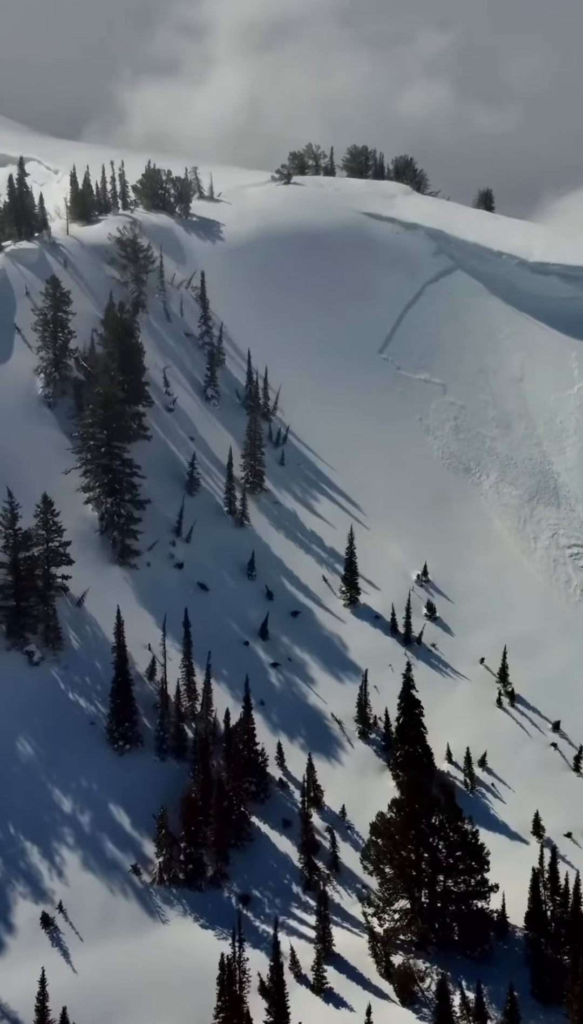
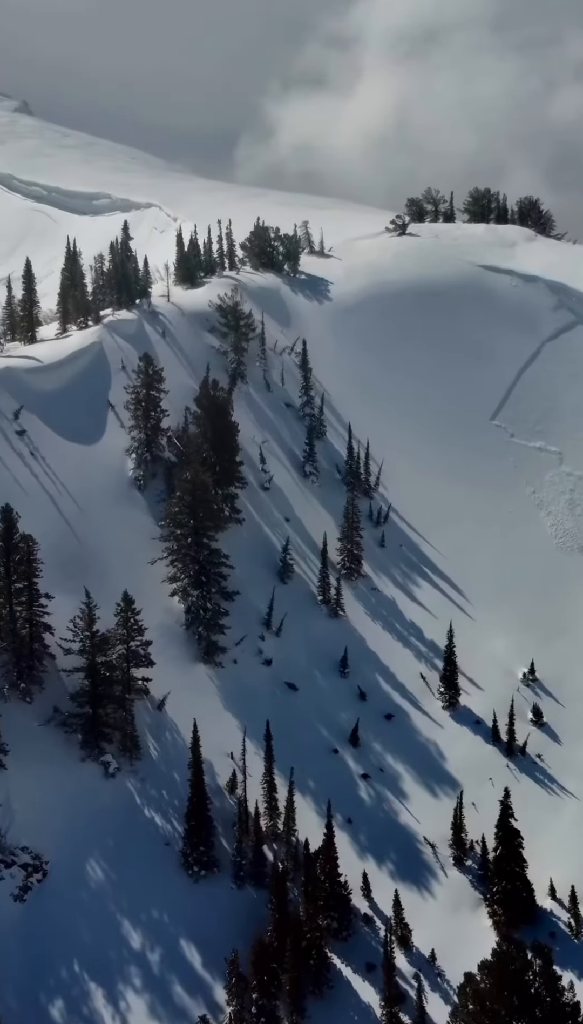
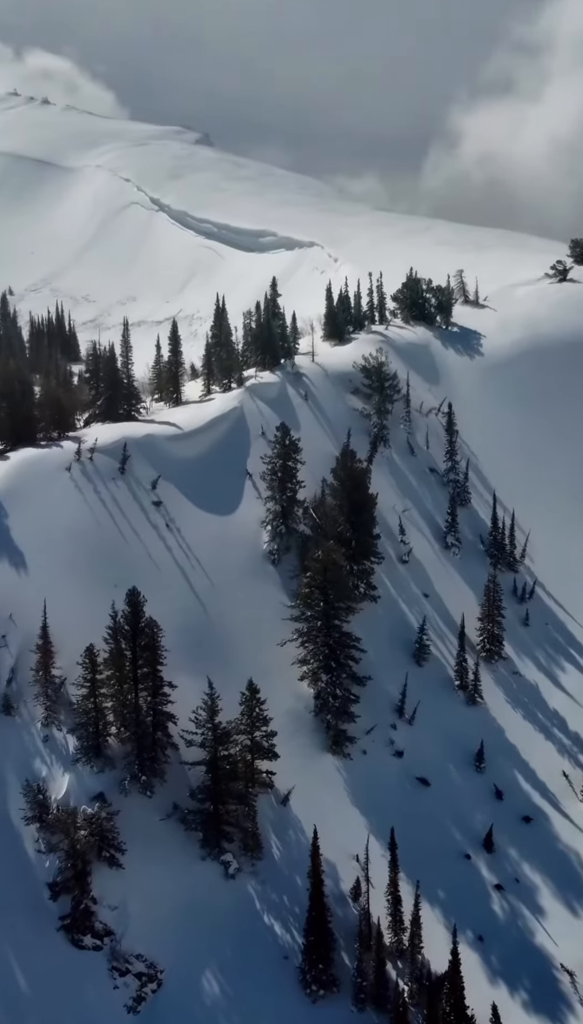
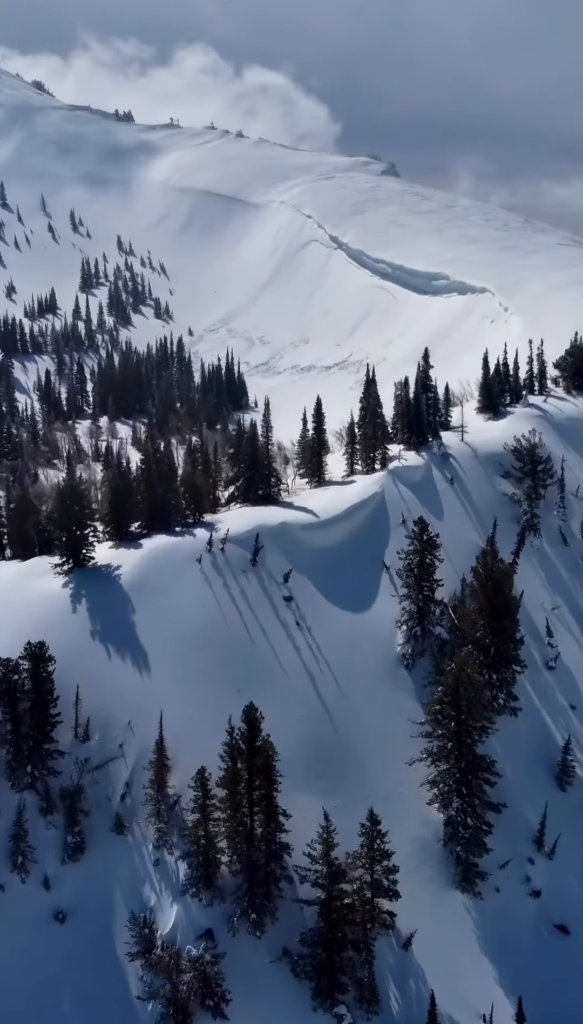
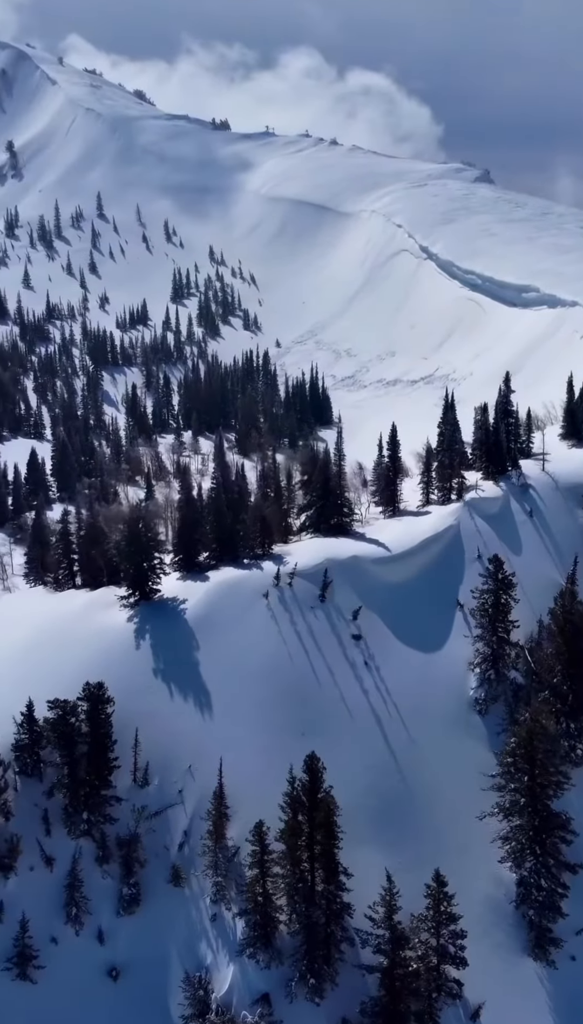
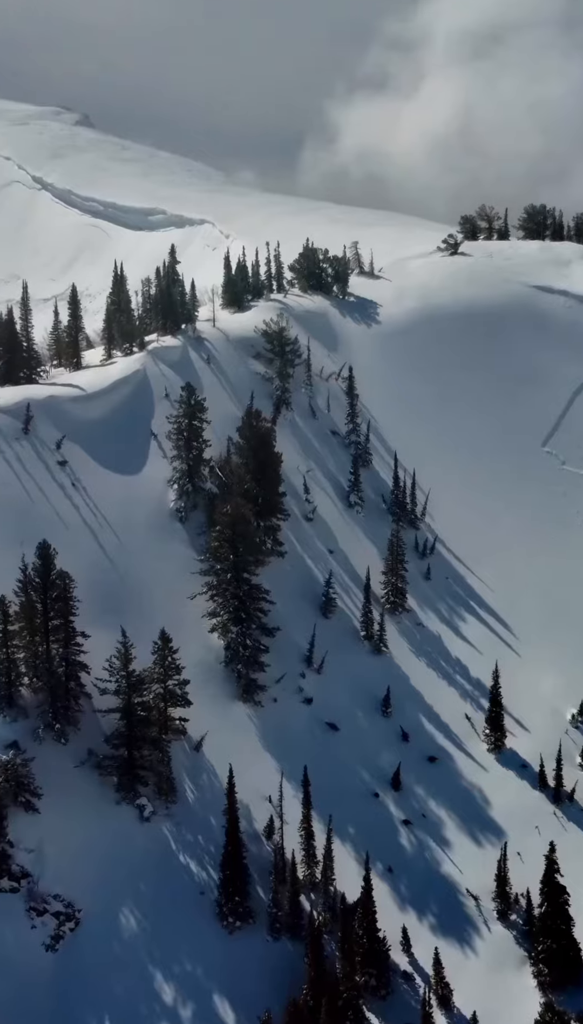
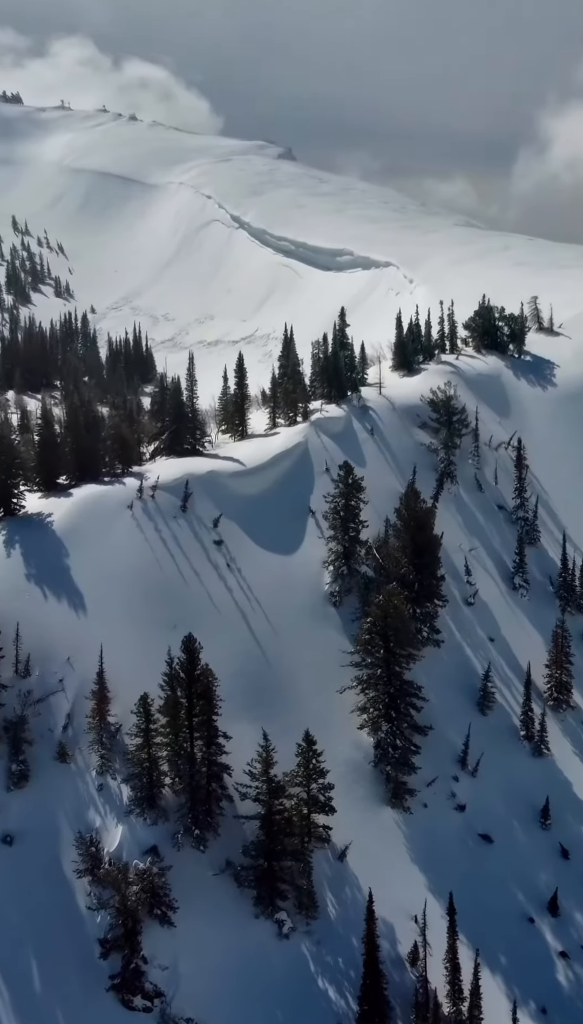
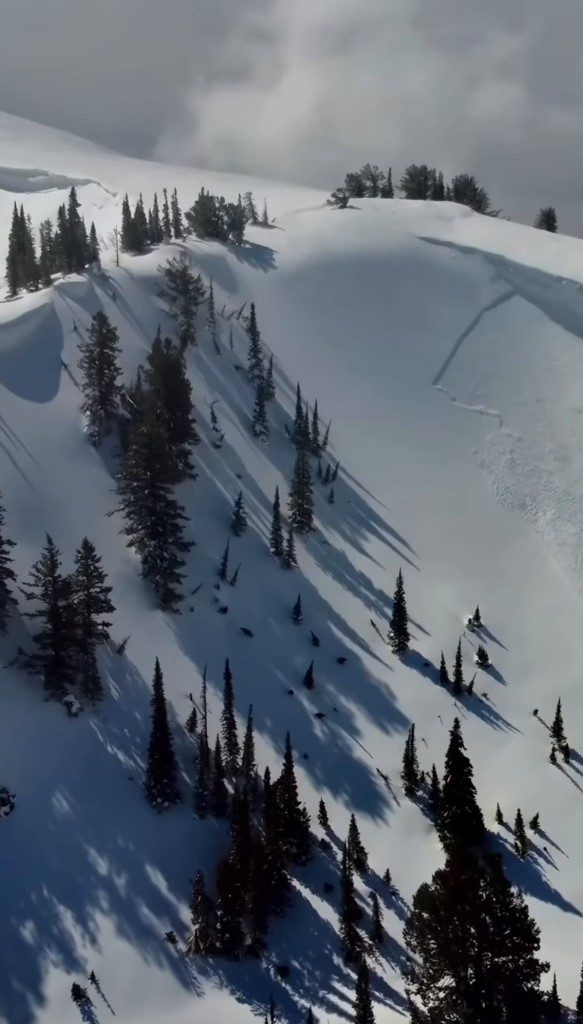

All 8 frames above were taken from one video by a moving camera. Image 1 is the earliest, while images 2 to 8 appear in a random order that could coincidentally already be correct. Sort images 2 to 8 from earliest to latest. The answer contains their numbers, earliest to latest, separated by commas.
8, 2, 6, 3, 7, 4, 5
